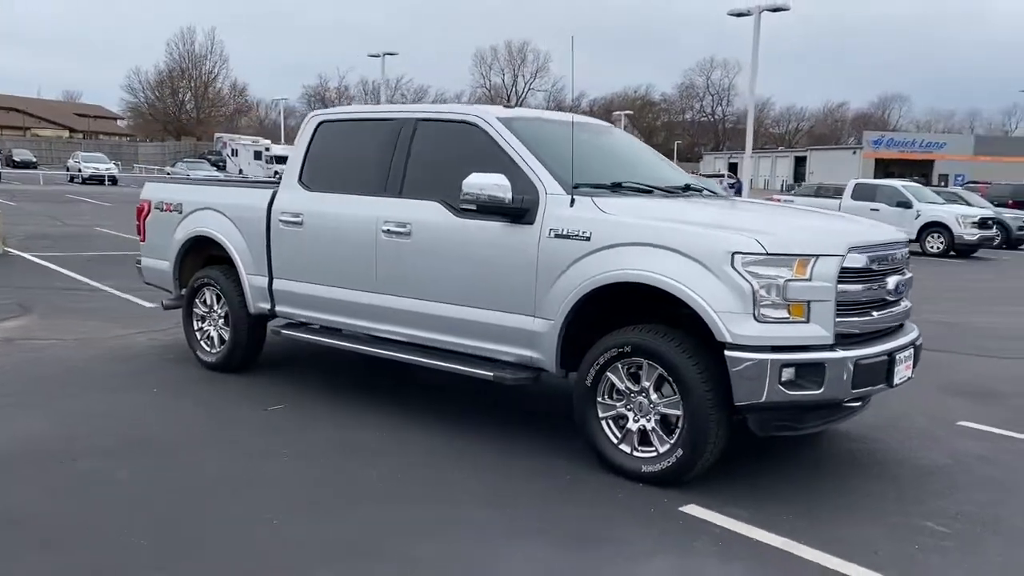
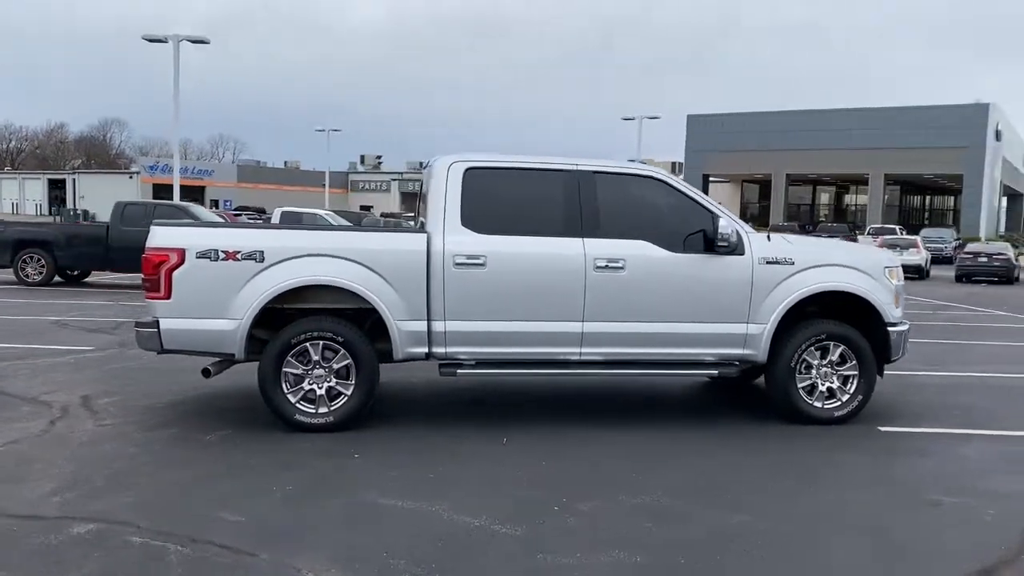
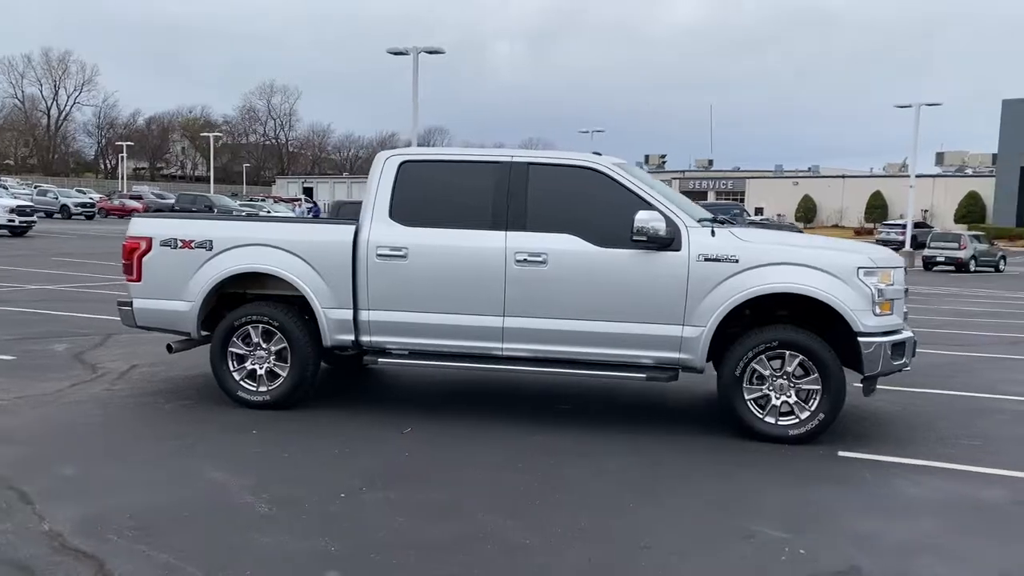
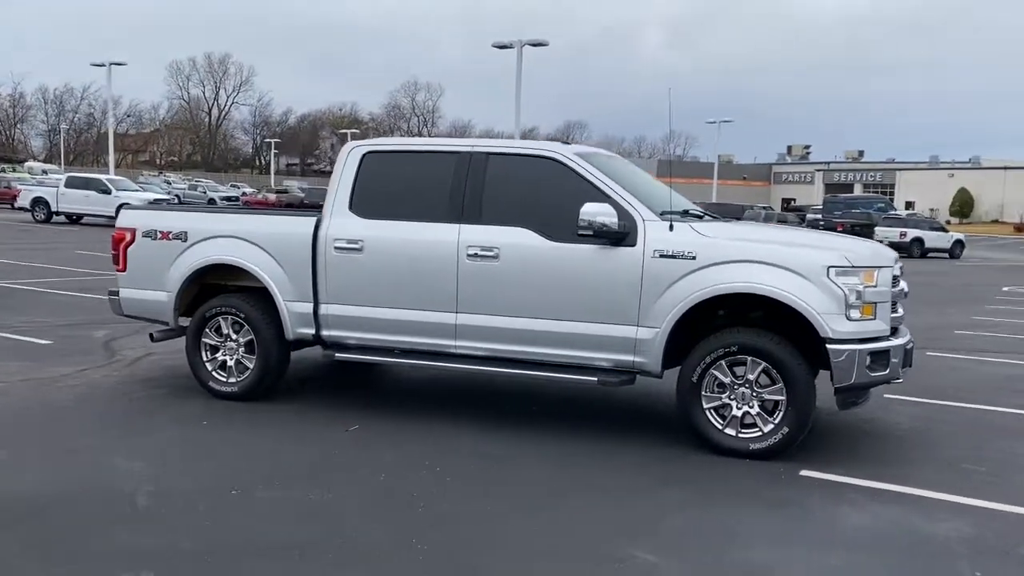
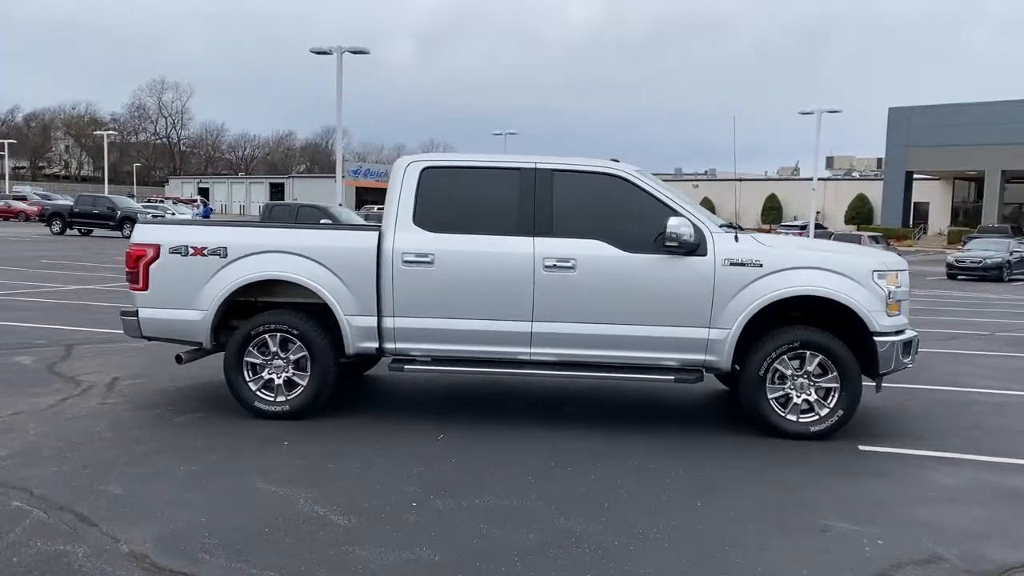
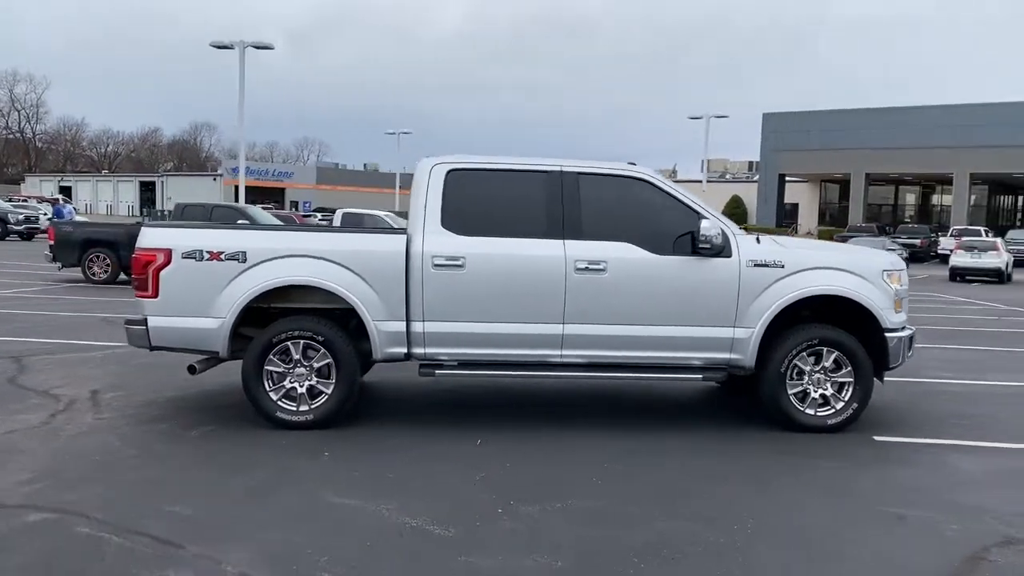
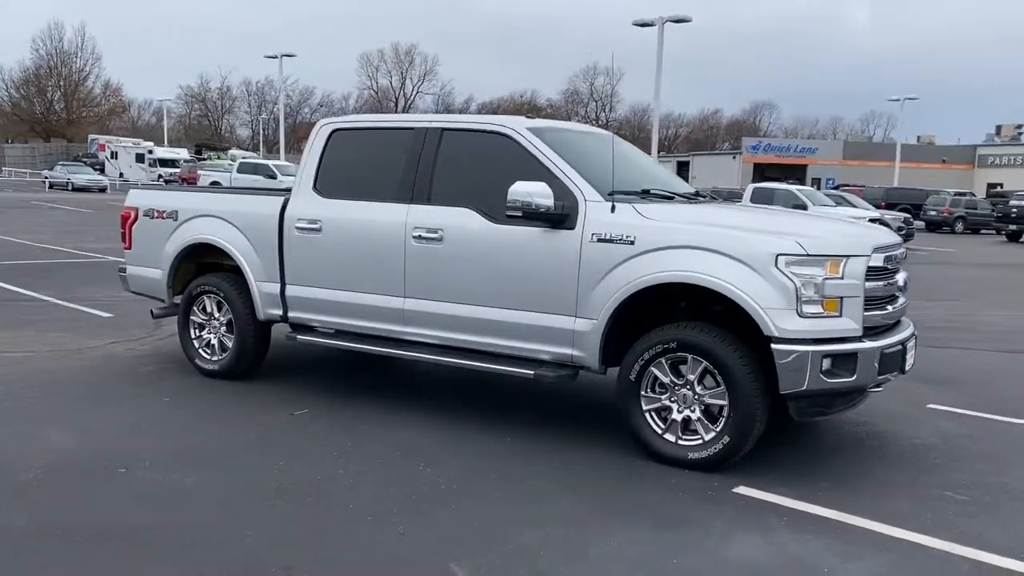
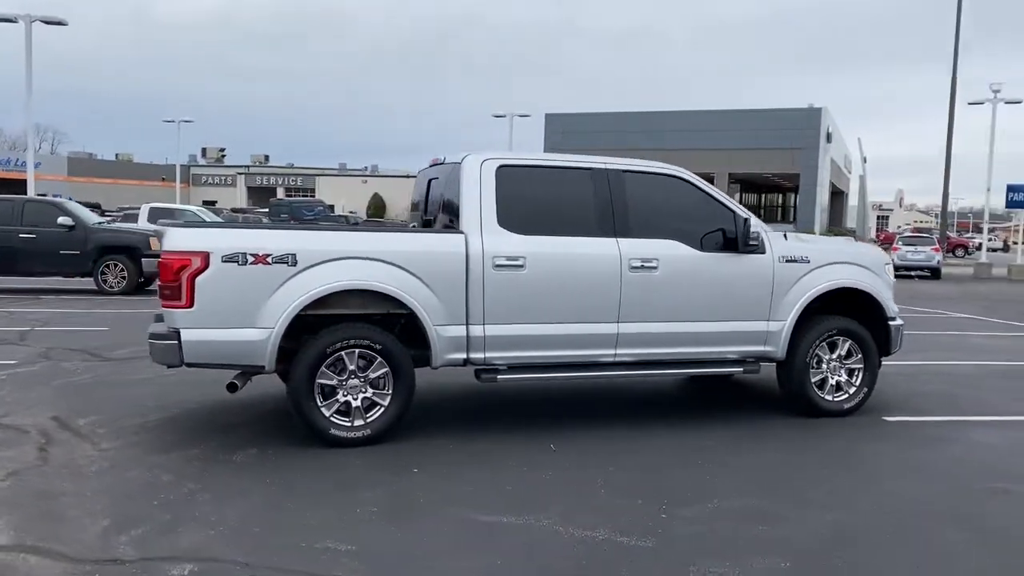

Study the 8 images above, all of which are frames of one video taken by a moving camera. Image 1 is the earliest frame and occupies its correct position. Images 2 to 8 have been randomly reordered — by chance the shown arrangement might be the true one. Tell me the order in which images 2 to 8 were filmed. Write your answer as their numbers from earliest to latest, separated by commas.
7, 4, 3, 5, 6, 2, 8
